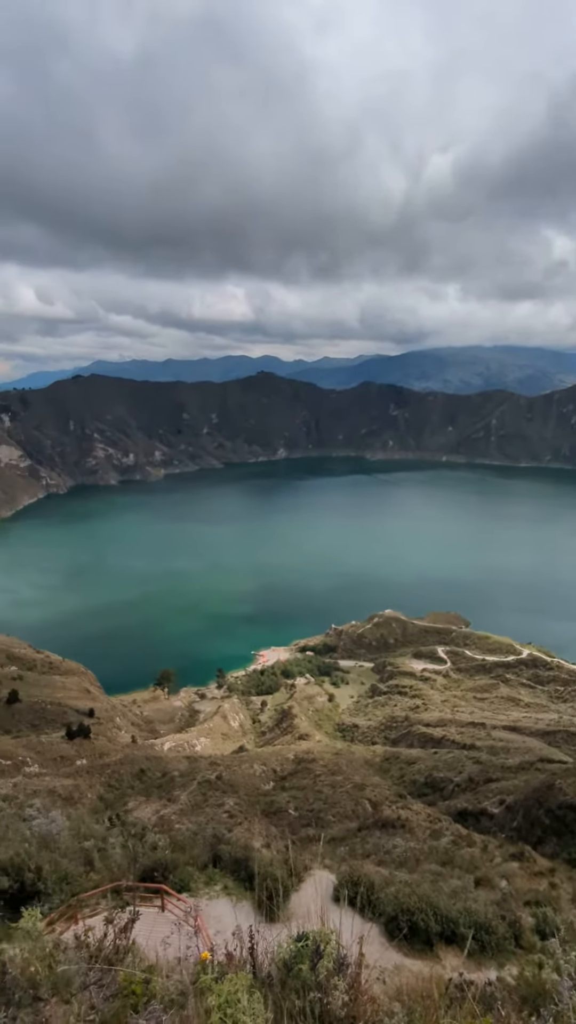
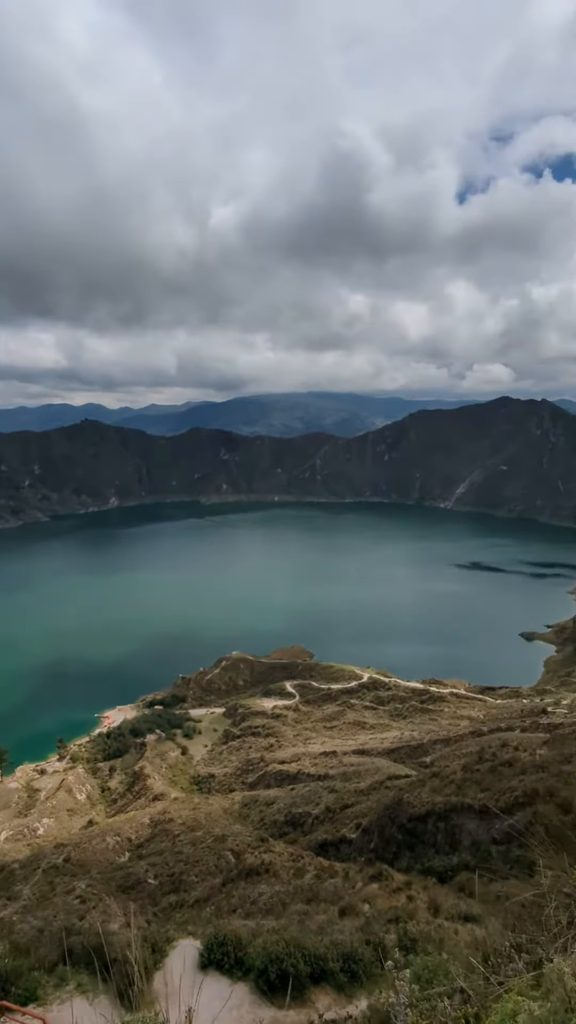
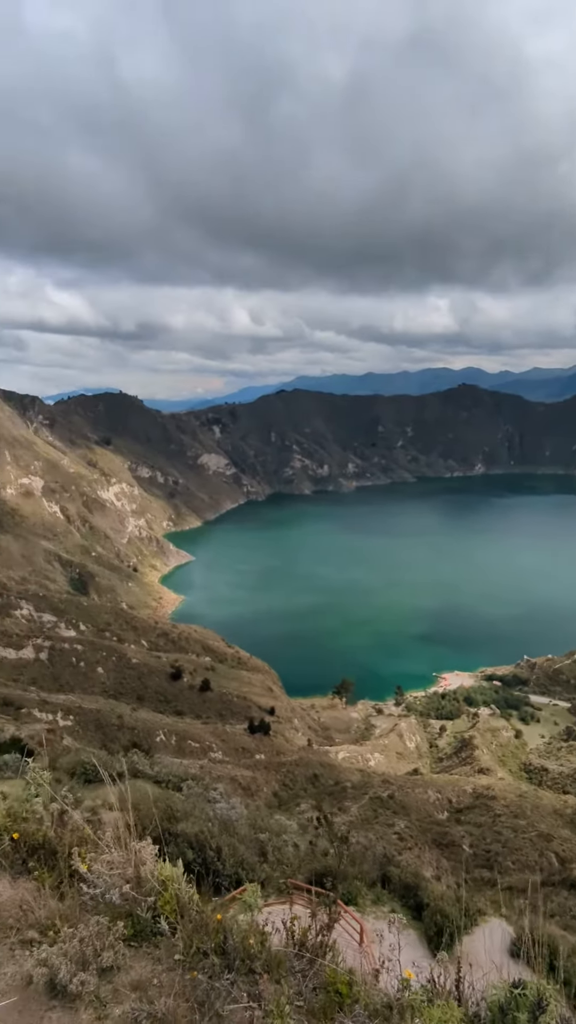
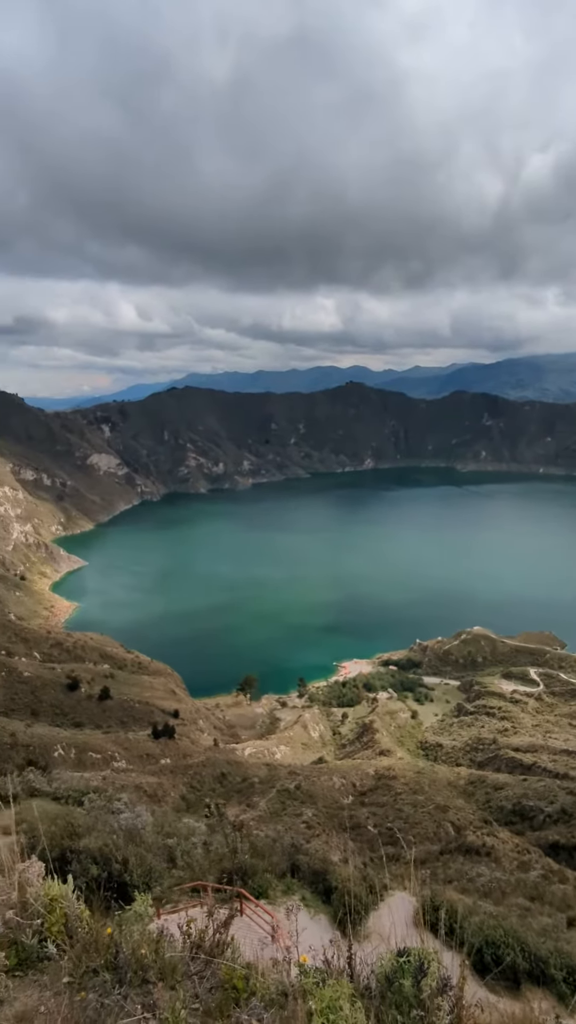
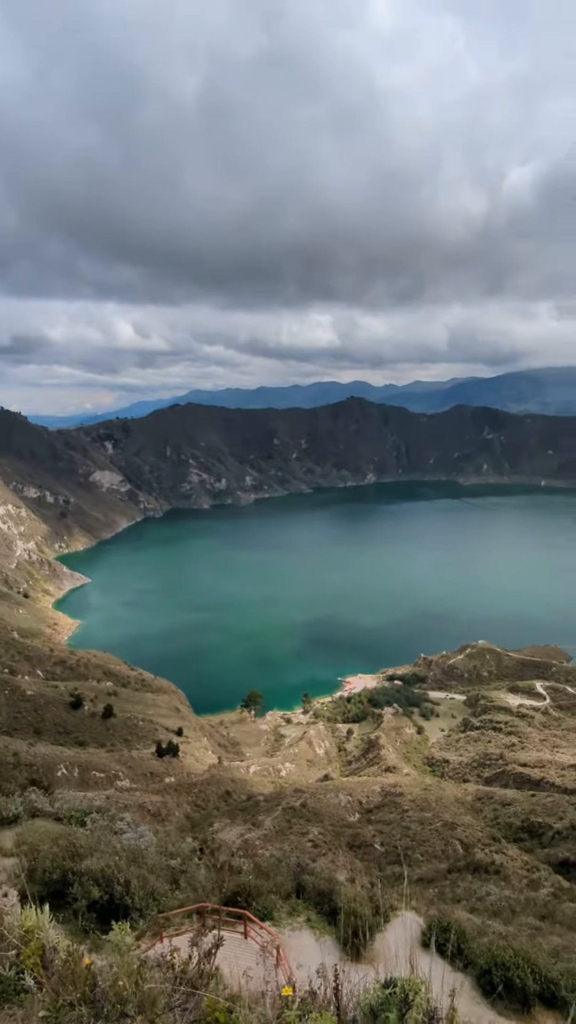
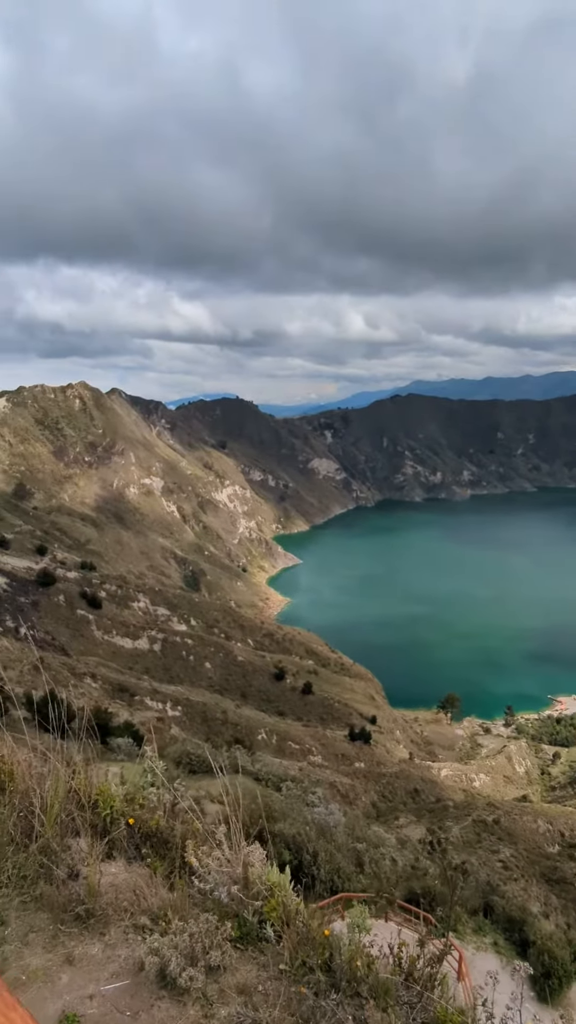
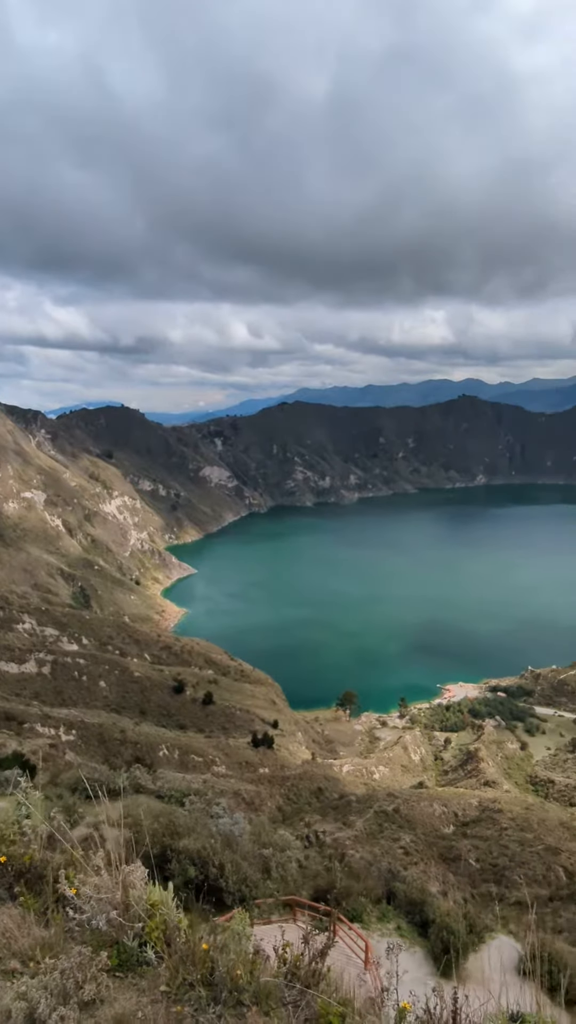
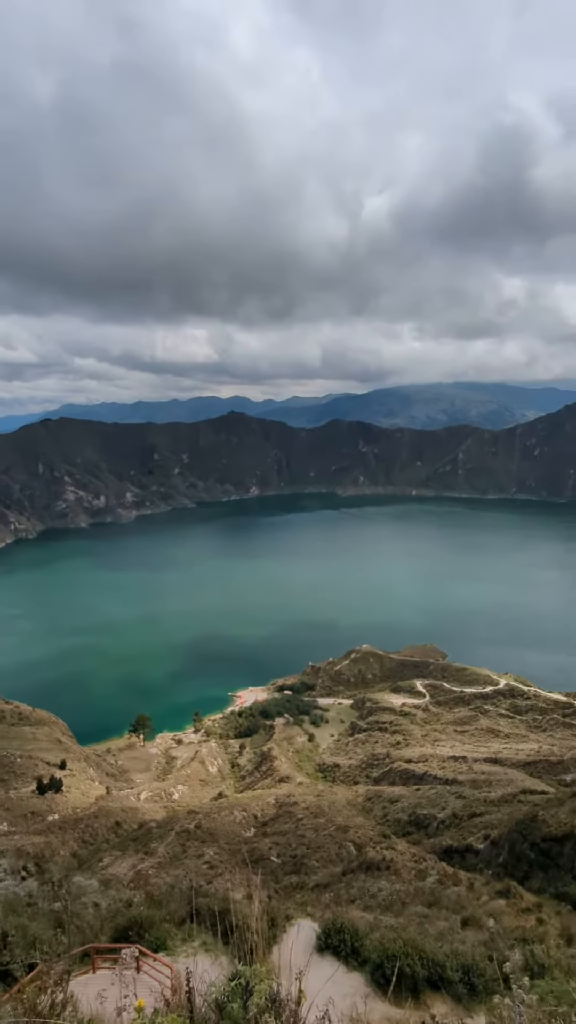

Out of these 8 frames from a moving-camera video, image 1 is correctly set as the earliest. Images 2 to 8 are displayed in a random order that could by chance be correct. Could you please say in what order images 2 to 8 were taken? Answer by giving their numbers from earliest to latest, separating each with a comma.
4, 3, 6, 7, 5, 8, 2
